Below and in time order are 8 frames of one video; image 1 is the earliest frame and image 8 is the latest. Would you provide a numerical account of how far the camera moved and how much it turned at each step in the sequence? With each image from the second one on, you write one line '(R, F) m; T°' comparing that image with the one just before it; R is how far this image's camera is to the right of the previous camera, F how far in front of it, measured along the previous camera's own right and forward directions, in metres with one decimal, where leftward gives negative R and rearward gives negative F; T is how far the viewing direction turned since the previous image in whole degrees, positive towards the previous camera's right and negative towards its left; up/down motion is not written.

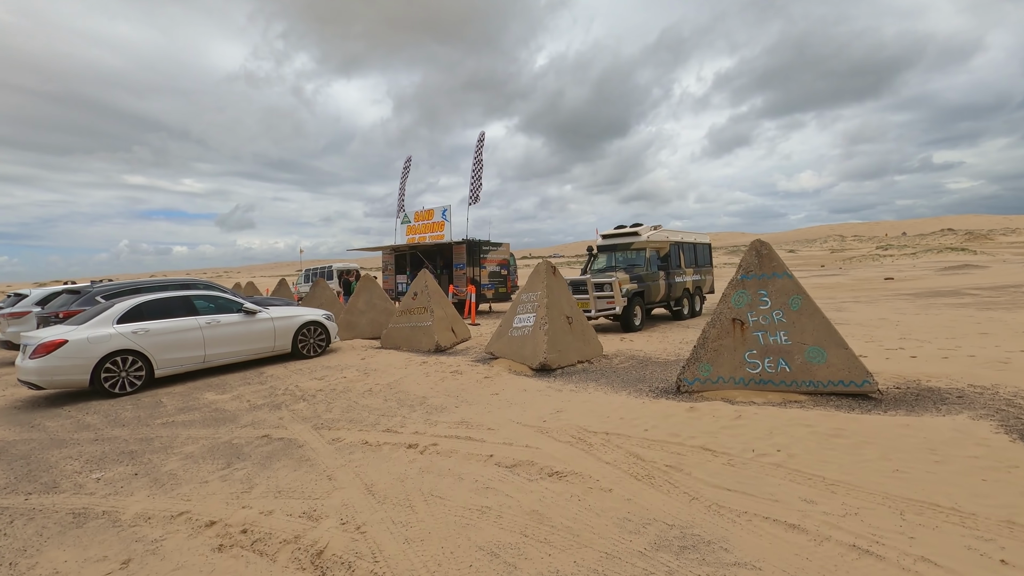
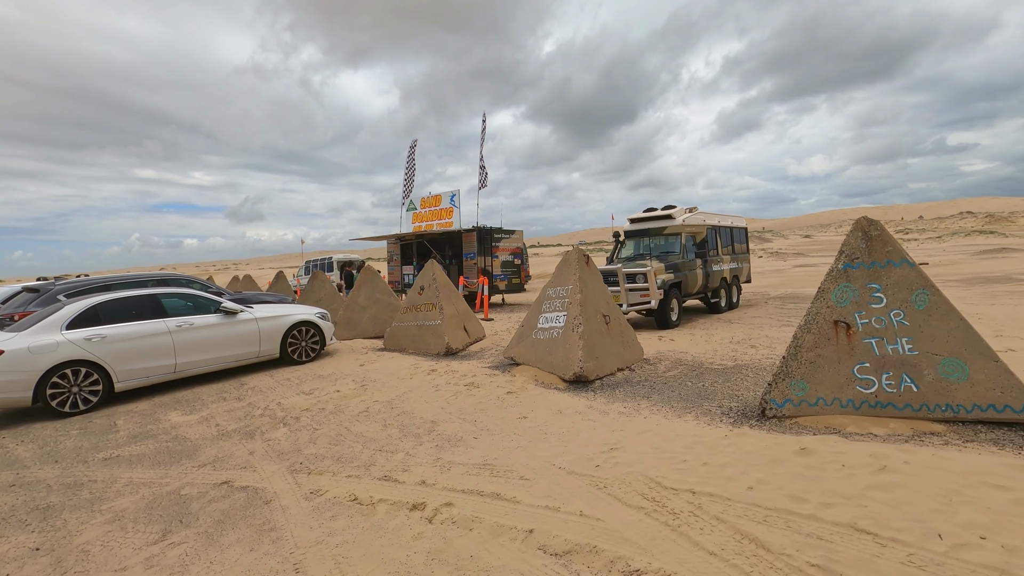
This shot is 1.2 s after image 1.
(-0.2, +1.4) m; -1°
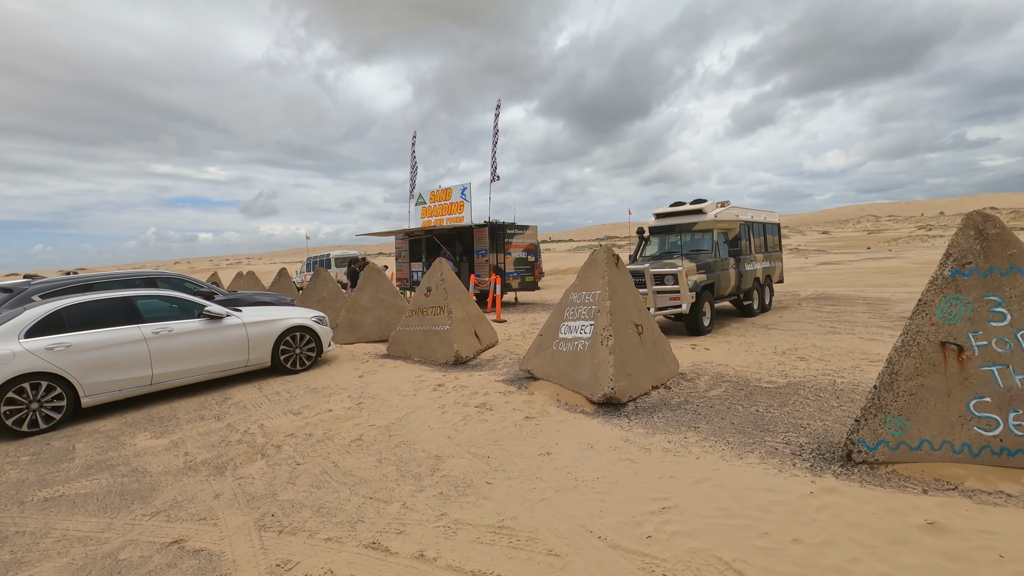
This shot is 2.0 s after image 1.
(-0.1, +0.9) m; -1°
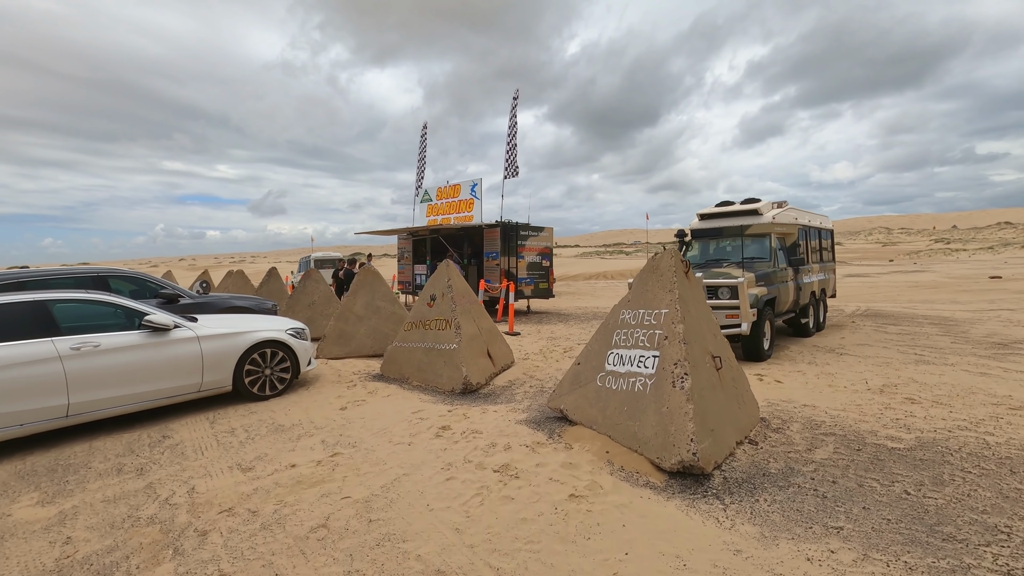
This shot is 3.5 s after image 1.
(-0.2, +1.6) m; -1°
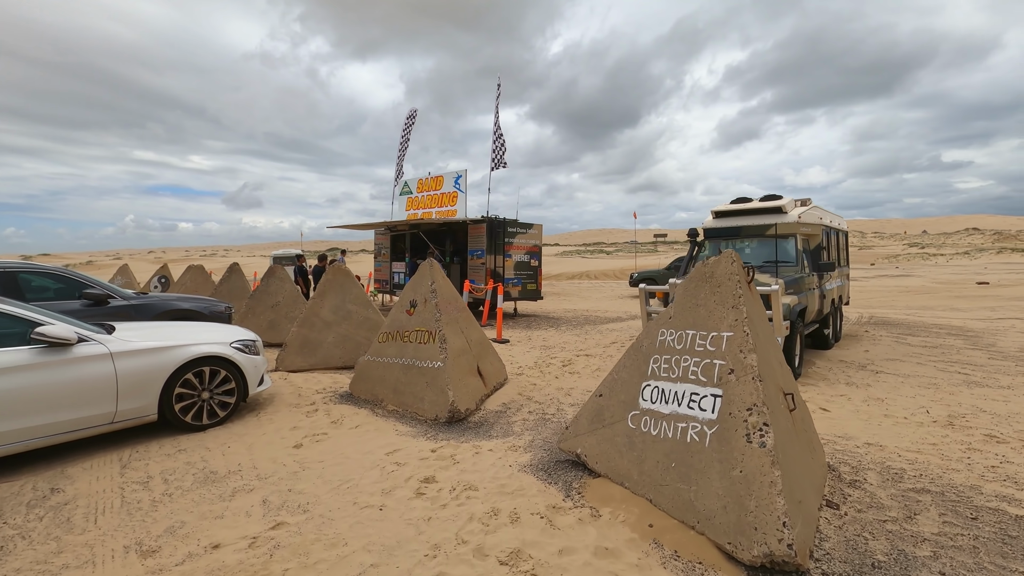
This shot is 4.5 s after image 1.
(-0.2, +1.1) m; +2°
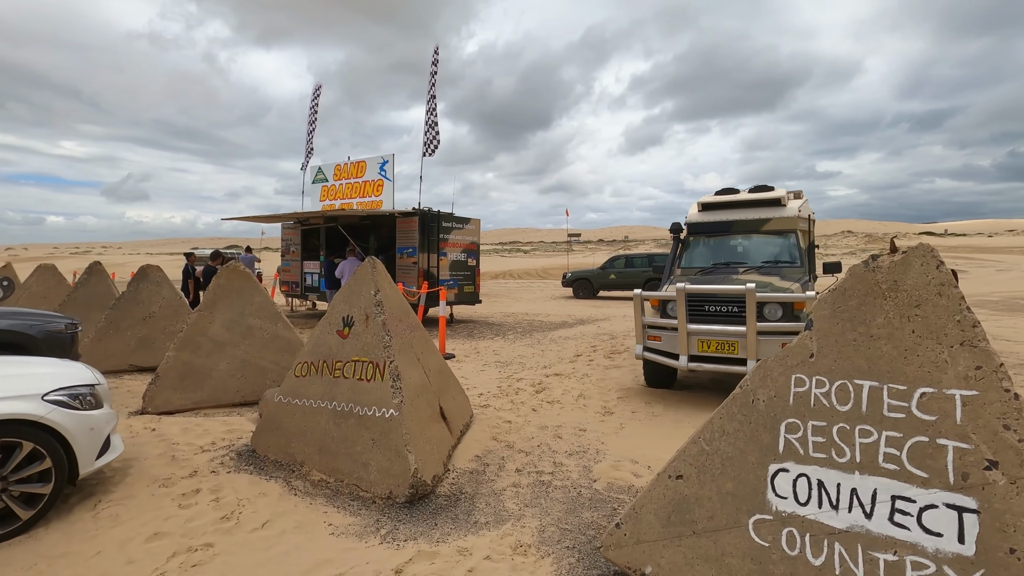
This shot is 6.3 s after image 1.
(-0.5, +1.7) m; +9°
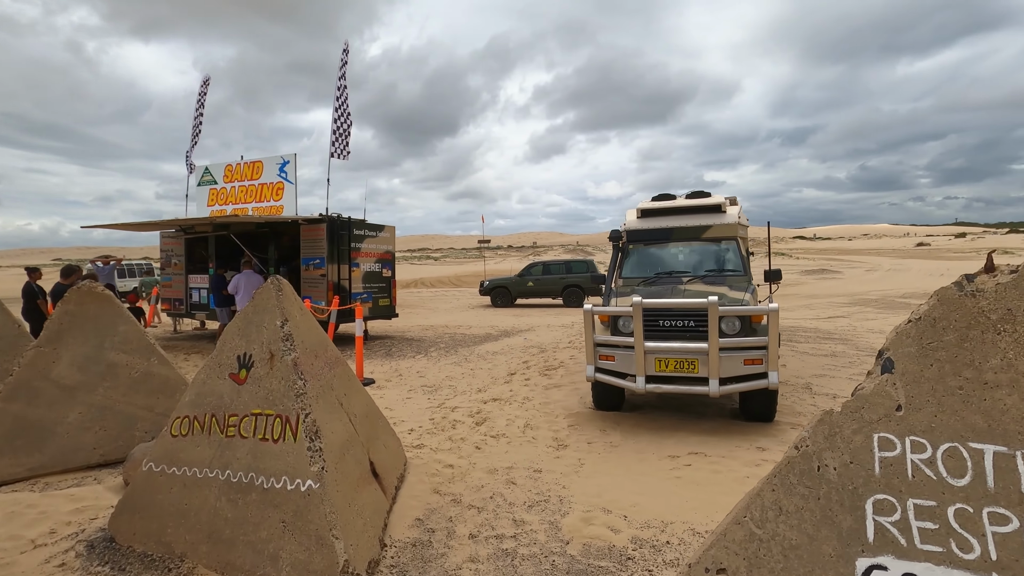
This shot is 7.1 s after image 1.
(-0.2, +0.8) m; +10°
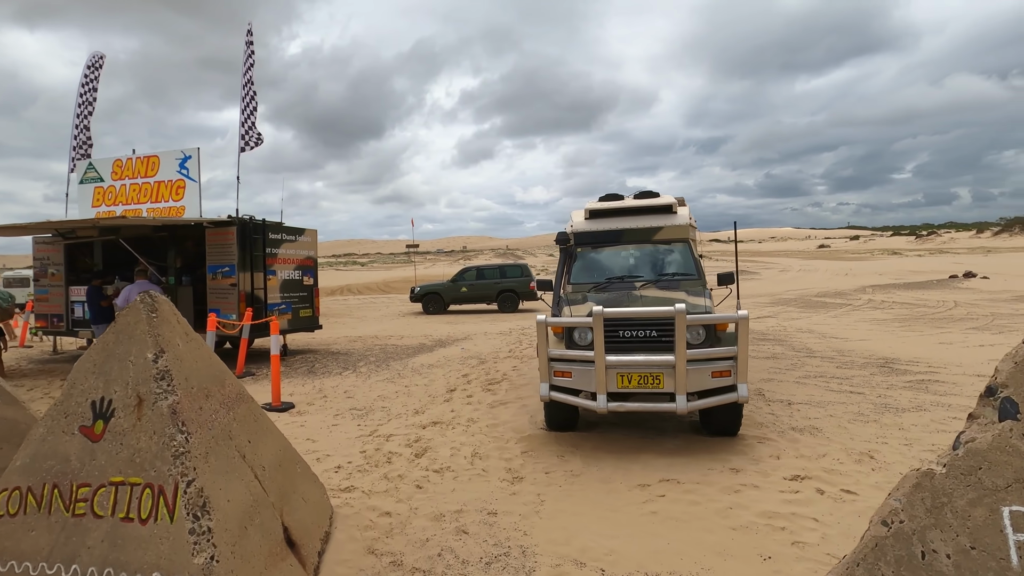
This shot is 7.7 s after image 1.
(-0.1, +0.6) m; +7°
